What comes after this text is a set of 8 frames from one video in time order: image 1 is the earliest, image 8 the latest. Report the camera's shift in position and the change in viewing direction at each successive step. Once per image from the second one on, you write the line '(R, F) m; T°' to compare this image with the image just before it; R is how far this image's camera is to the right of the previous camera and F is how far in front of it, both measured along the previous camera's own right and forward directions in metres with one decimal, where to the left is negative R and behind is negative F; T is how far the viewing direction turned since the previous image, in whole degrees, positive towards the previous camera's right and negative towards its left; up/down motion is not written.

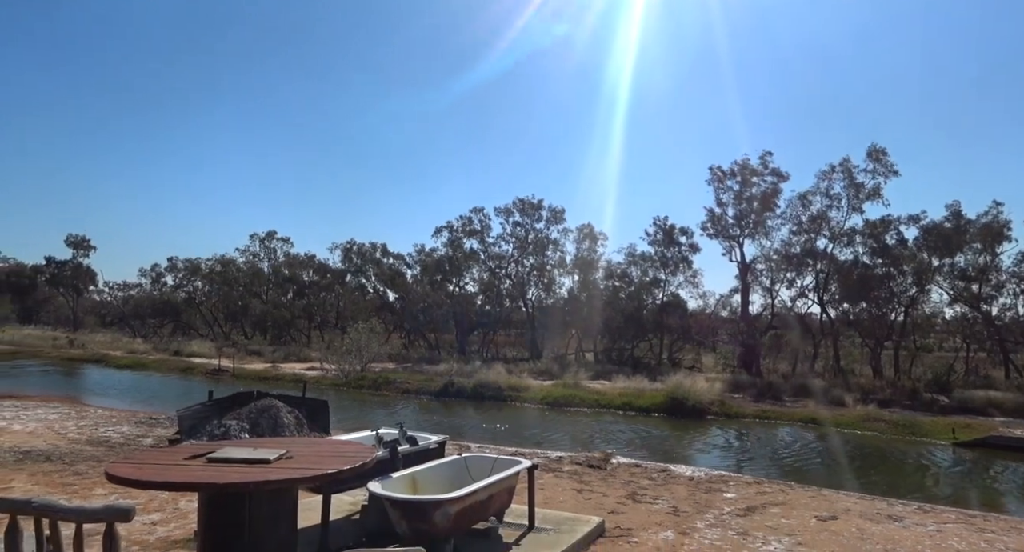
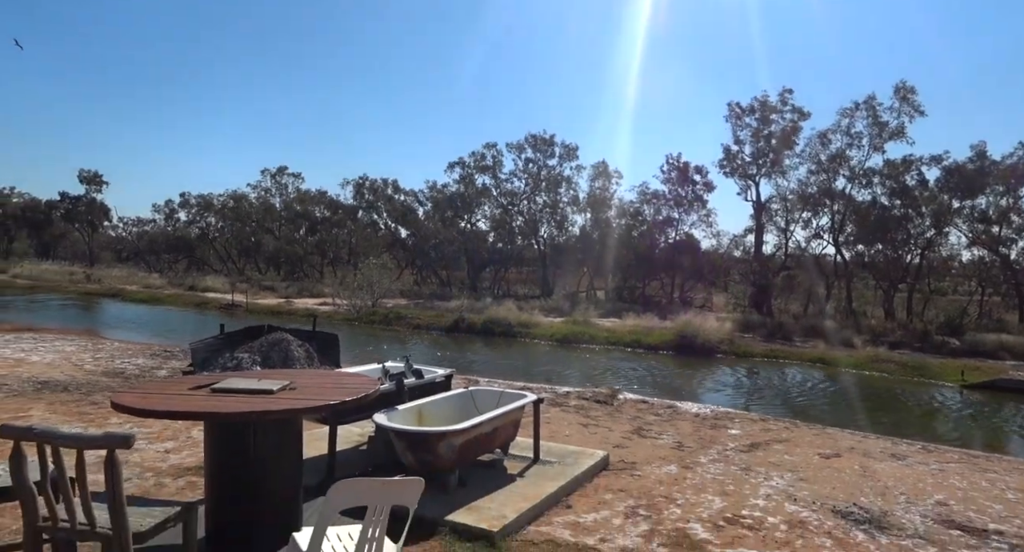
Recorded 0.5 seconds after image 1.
(0.0, +0.1) m; -1°
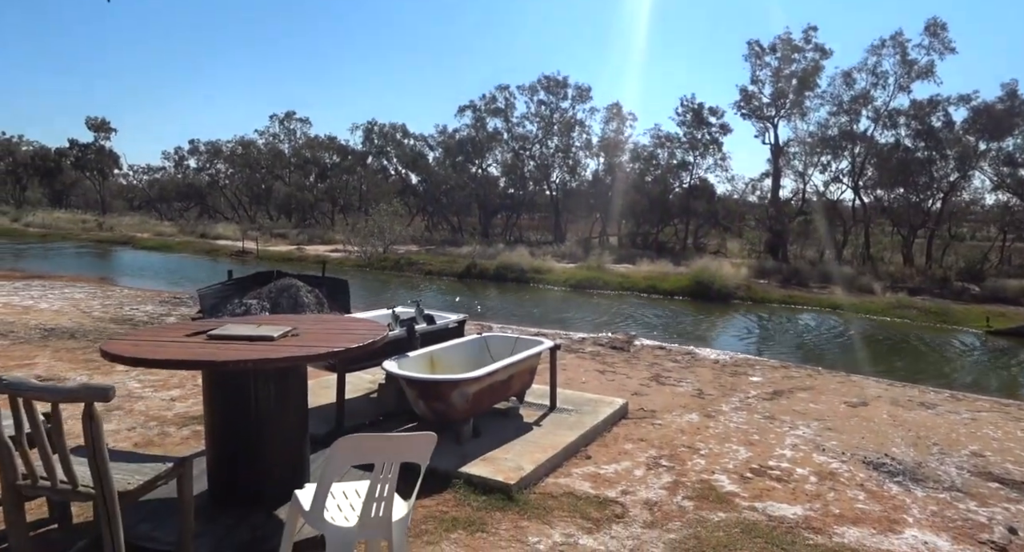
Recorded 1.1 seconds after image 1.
(0.0, +0.4) m; -1°
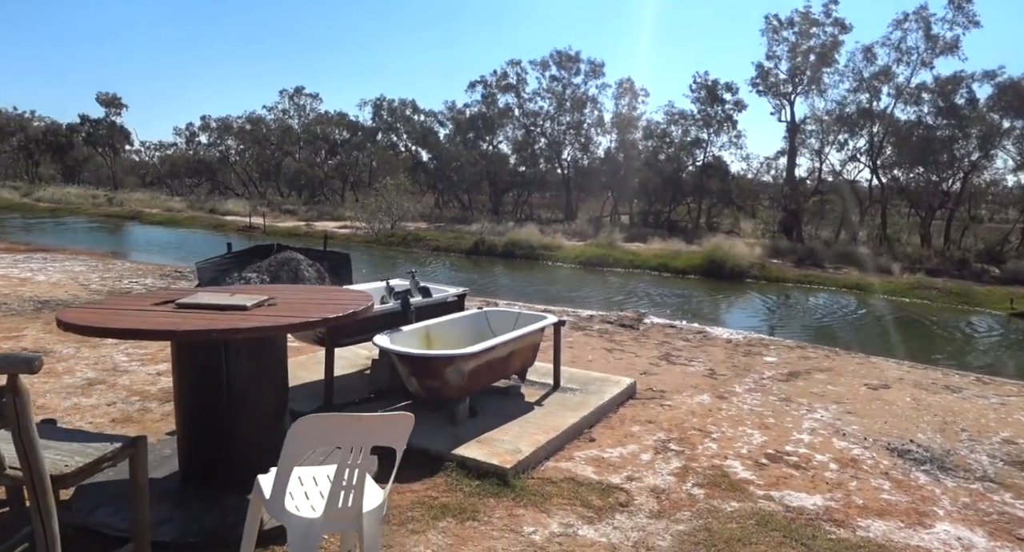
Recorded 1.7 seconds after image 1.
(+0.1, +0.4) m; -1°
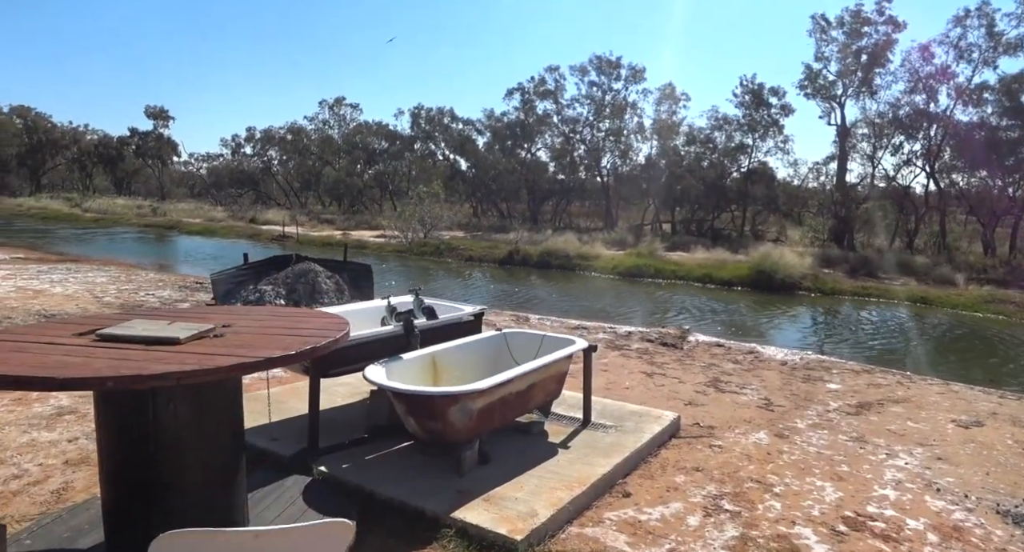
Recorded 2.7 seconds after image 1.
(+0.1, +0.8) m; -4°
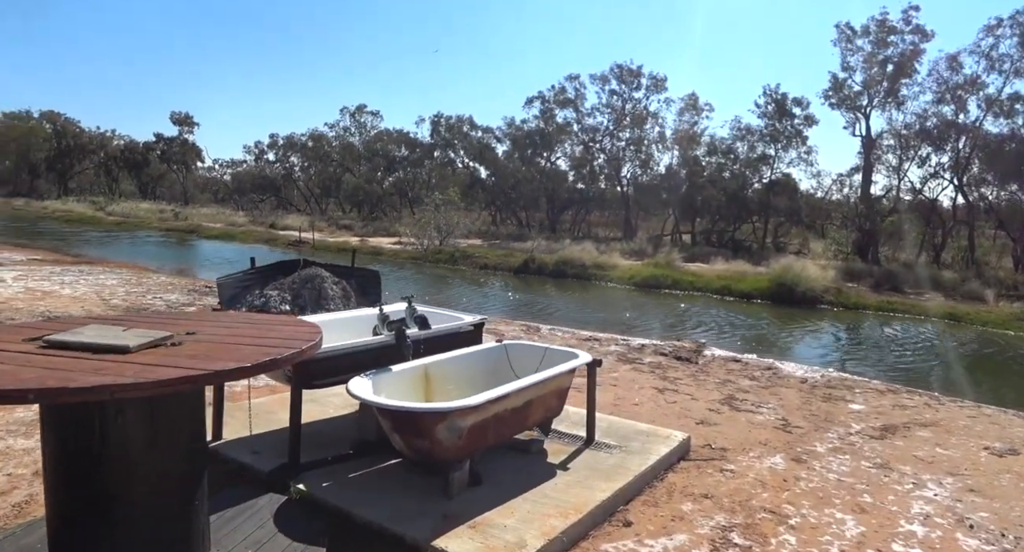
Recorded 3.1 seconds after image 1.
(+0.1, +0.3) m; -2°
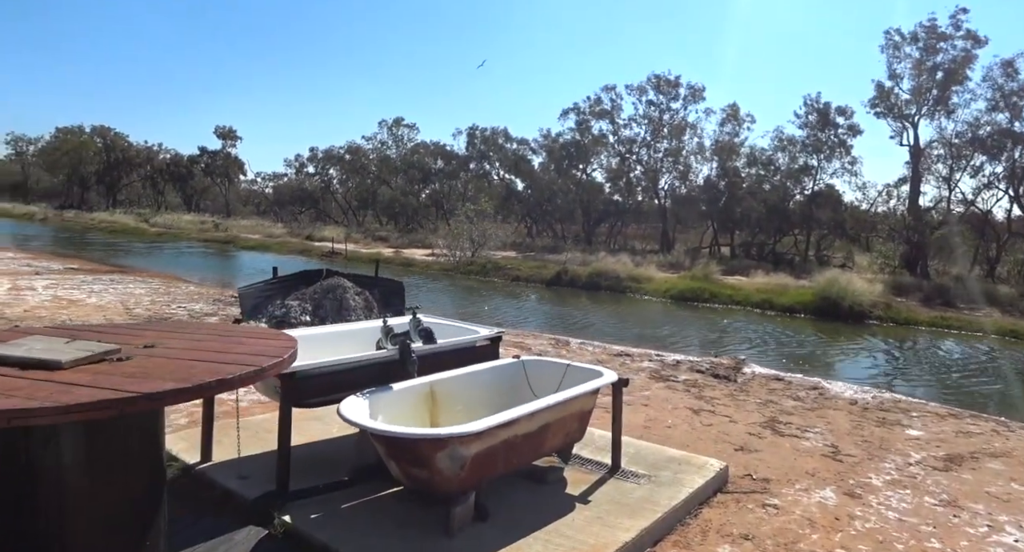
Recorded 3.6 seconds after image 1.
(+0.1, +0.4) m; -3°
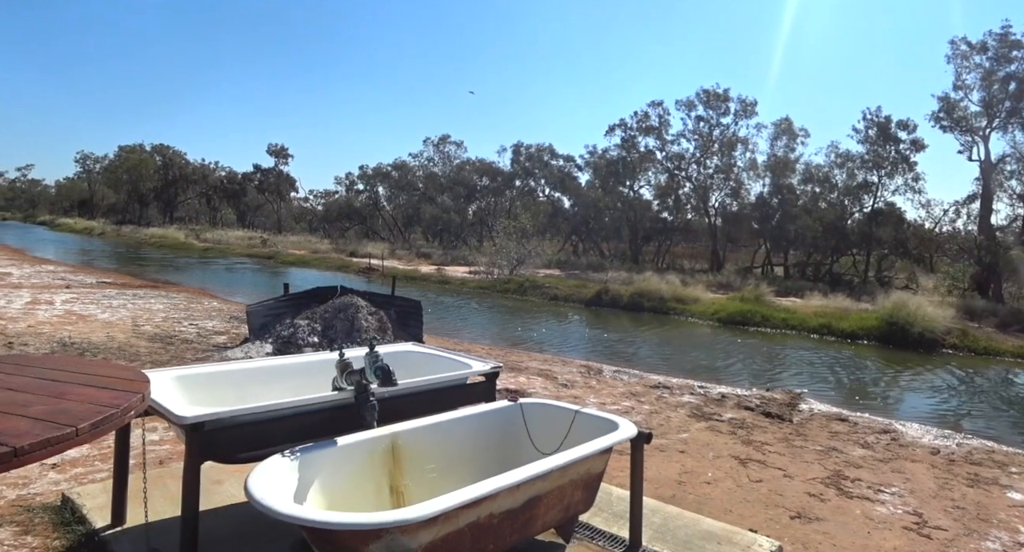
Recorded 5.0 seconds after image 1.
(+0.3, +0.9) m; -4°
